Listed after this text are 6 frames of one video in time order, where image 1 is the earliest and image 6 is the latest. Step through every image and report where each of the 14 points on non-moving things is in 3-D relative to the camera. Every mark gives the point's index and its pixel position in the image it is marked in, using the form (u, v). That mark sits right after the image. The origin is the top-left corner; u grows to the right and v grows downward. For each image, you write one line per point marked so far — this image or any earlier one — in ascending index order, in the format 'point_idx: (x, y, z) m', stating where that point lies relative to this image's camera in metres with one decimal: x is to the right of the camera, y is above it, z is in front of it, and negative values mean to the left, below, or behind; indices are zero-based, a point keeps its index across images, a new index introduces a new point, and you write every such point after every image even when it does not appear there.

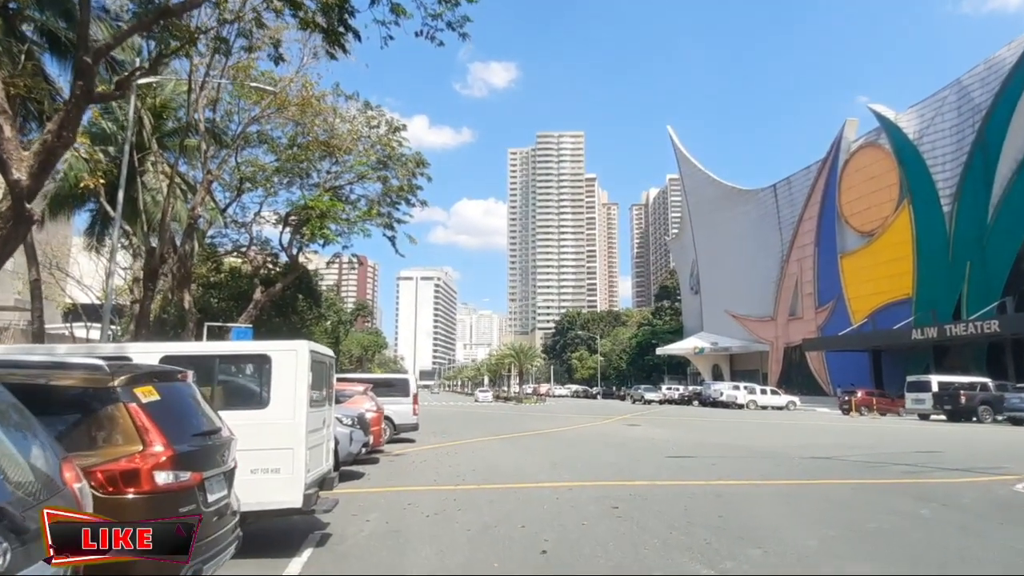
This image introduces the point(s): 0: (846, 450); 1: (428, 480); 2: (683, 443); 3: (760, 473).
0: (+7.0, -3.4, +15.8) m
1: (-1.2, -2.7, +10.6) m
2: (+4.0, -3.7, +18.0) m
3: (+3.8, -2.9, +11.7) m
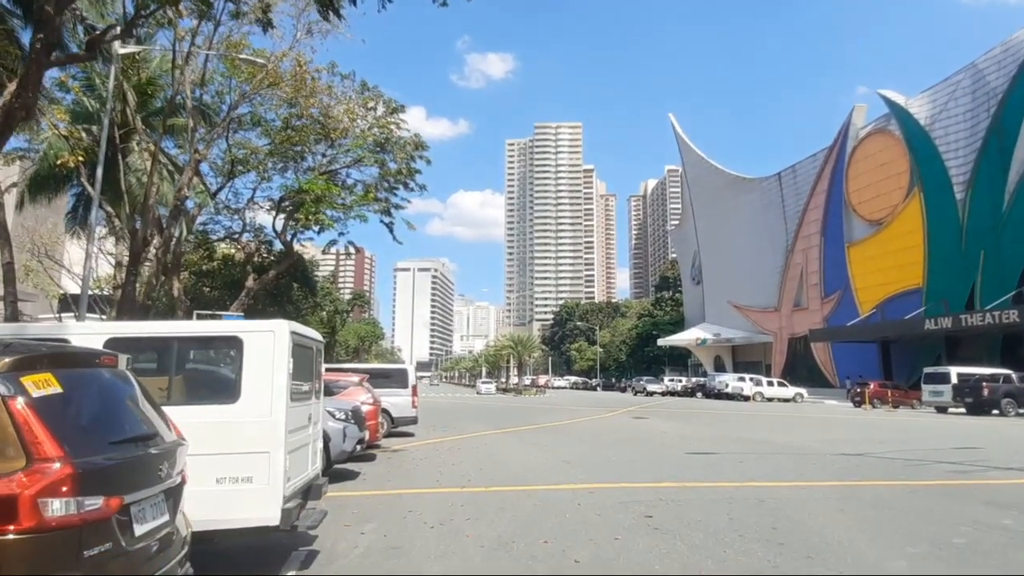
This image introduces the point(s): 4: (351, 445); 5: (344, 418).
0: (+7.2, -3.1, +14.7) m
1: (-1.0, -2.4, +9.5) m
2: (+4.2, -3.4, +17.0) m
3: (+4.0, -2.6, +10.6) m
4: (-1.9, -1.9, +9.2) m
5: (-2.0, -1.6, +9.2) m
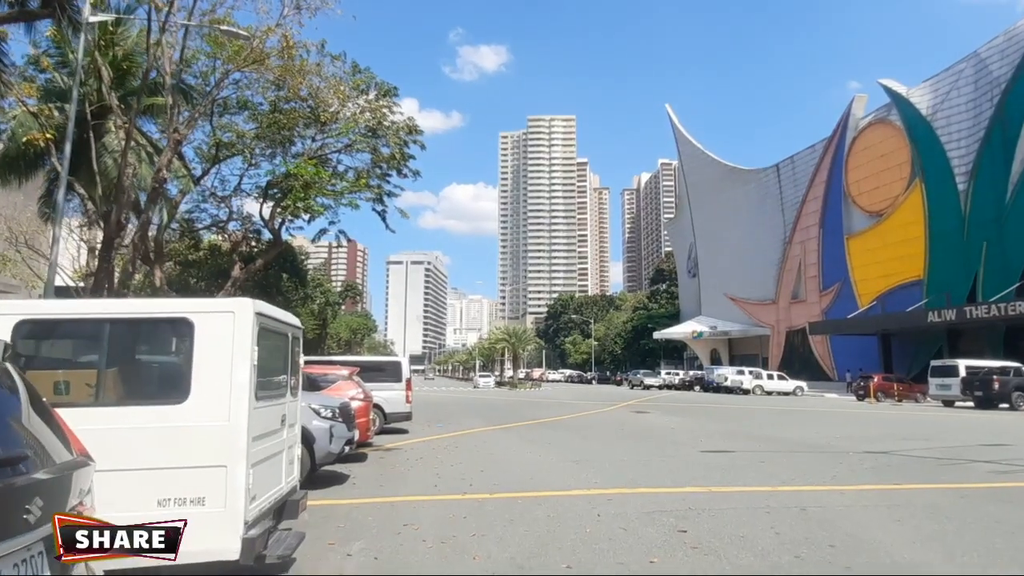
0: (+7.2, -2.8, +13.9) m
1: (-1.0, -2.2, +8.6) m
2: (+4.1, -3.1, +16.1) m
3: (+4.0, -2.4, +9.7) m
4: (-1.9, -1.7, +8.3) m
5: (-2.0, -1.4, +8.2) m
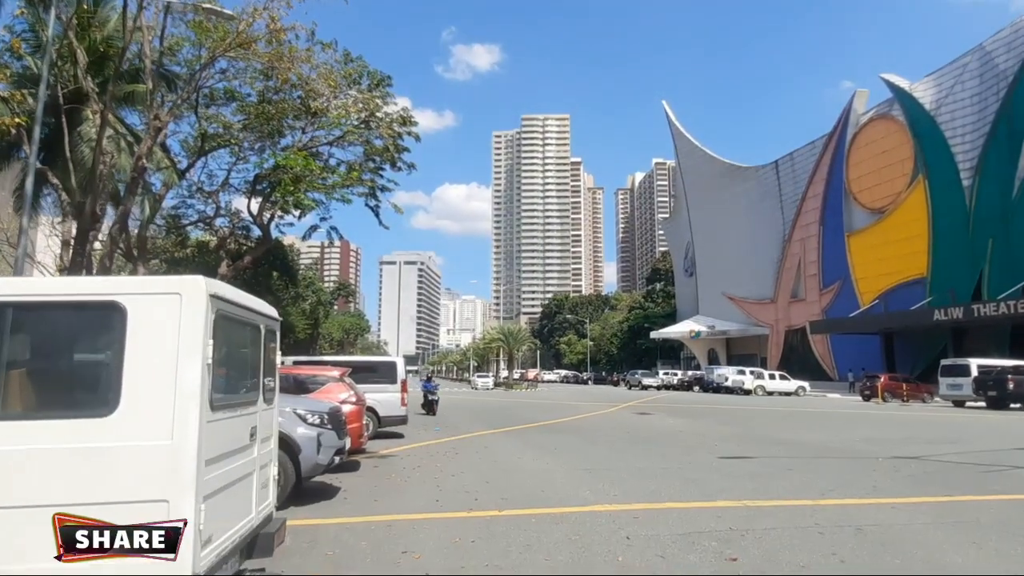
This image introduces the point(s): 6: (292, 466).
0: (+7.2, -2.7, +13.0) m
1: (-0.9, -2.1, +7.7) m
2: (+4.2, -3.0, +15.2) m
3: (+4.1, -2.3, +8.9) m
4: (-1.8, -1.6, +7.4) m
5: (-1.9, -1.3, +7.3) m
6: (-2.1, -1.7, +7.1) m
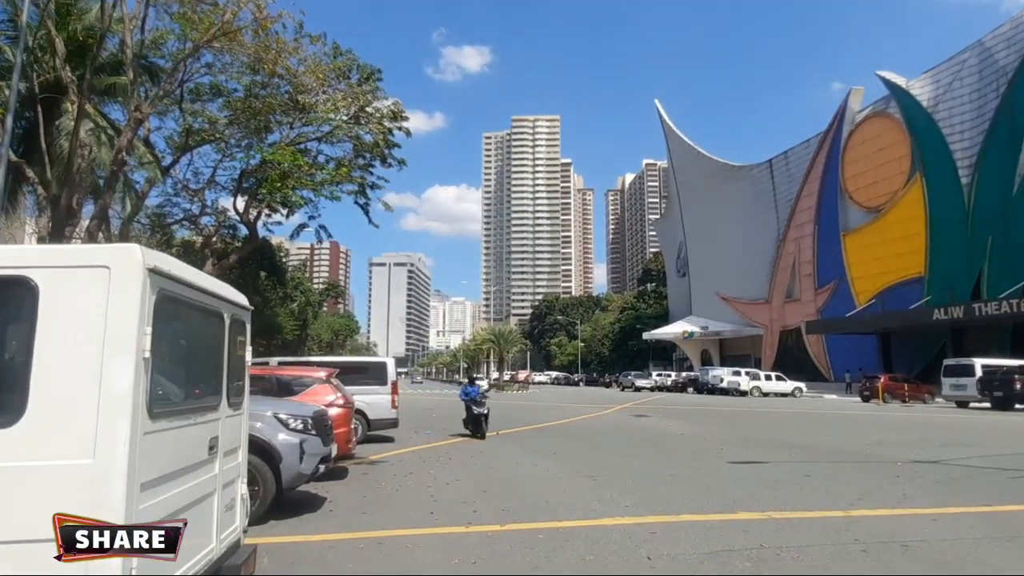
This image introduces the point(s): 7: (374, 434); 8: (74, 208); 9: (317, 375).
0: (+7.2, -2.7, +12.5) m
1: (-0.8, -2.1, +7.0) m
2: (+4.1, -2.9, +14.6) m
3: (+4.2, -2.2, +8.3) m
4: (-1.7, -1.6, +6.7) m
5: (-1.8, -1.2, +6.6) m
6: (-2.0, -1.6, +6.4) m
7: (-2.8, -2.9, +15.2) m
8: (-8.4, +1.5, +14.3) m
9: (-2.5, -1.1, +9.5) m
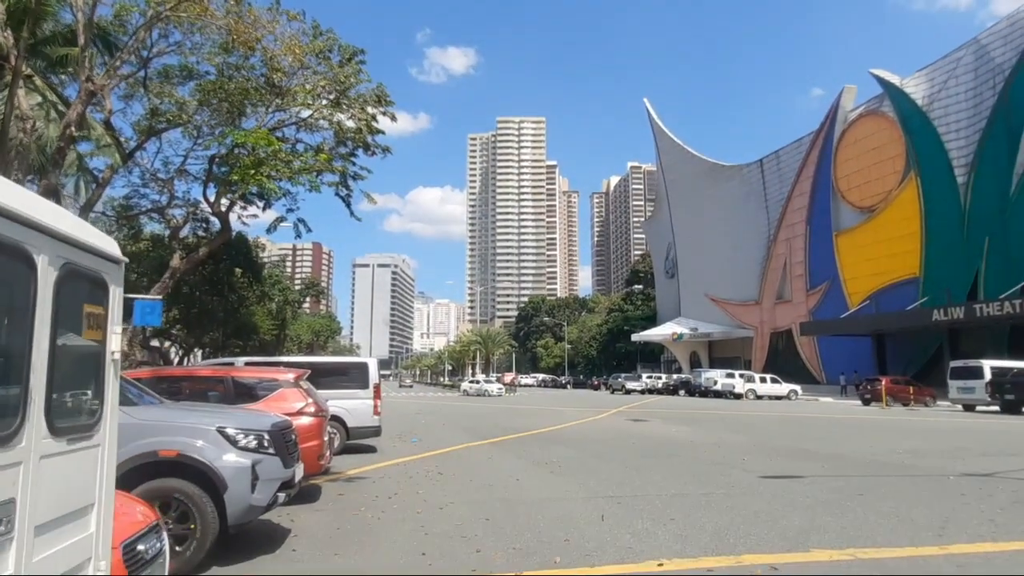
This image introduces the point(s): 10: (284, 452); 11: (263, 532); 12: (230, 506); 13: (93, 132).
0: (+7.2, -2.6, +11.2) m
1: (-0.8, -1.9, +5.6) m
2: (+4.0, -2.8, +13.3) m
3: (+4.2, -2.1, +6.9) m
4: (-1.6, -1.4, +5.2) m
5: (-1.7, -1.1, +5.1) m
6: (-1.9, -1.4, +4.9) m
7: (-2.9, -2.8, +13.7) m
8: (-8.4, +1.7, +12.7) m
9: (-2.4, -1.0, +8.1) m
10: (-1.6, -1.2, +5.4) m
11: (-2.0, -1.9, +6.0) m
12: (-1.9, -1.4, +5.0) m
13: (-10.1, +3.7, +18.1) m
